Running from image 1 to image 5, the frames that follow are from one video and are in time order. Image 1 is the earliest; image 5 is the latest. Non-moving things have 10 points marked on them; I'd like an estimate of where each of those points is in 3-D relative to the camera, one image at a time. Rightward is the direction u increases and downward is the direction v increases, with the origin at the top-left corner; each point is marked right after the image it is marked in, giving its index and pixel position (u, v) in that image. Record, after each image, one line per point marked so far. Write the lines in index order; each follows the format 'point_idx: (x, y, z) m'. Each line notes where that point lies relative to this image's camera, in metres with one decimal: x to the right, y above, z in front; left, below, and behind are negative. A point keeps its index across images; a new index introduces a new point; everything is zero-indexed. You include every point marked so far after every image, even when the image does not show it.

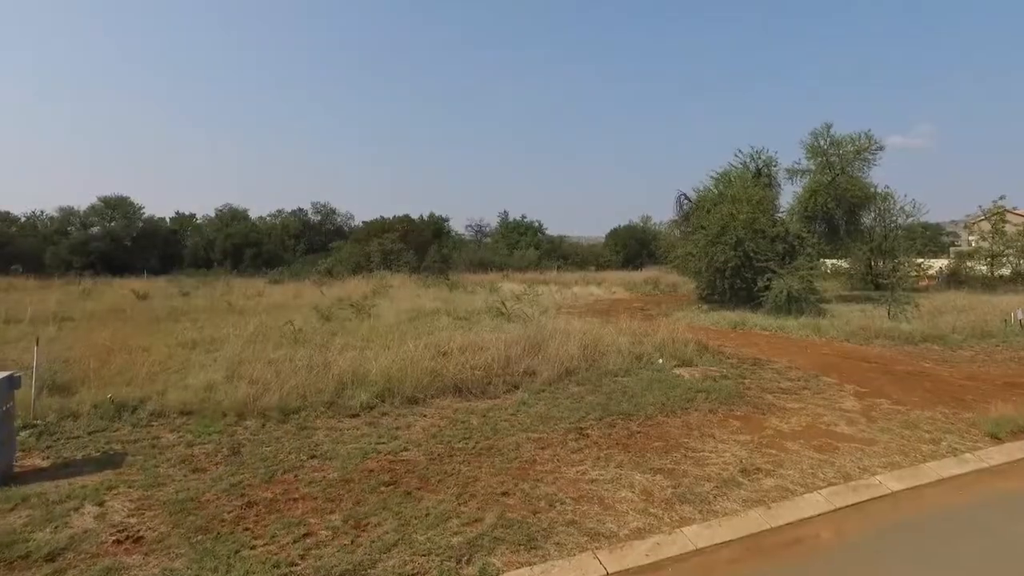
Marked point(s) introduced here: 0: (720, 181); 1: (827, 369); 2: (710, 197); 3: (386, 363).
0: (+5.7, +2.9, +18.1) m
1: (+4.1, -1.0, +8.6) m
2: (+5.3, +2.4, +17.7) m
3: (-1.5, -0.9, +7.9) m
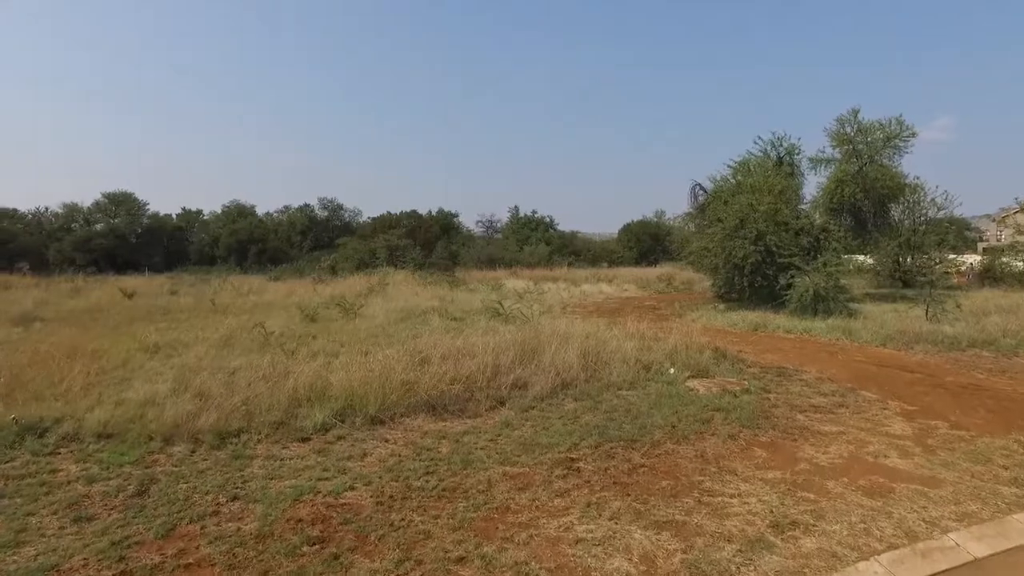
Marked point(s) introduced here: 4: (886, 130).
0: (+5.7, +3.0, +16.9) m
1: (+3.9, -1.0, +7.4) m
2: (+5.3, +2.5, +16.5) m
3: (-1.6, -0.9, +6.8) m
4: (+11.1, +4.7, +19.9) m
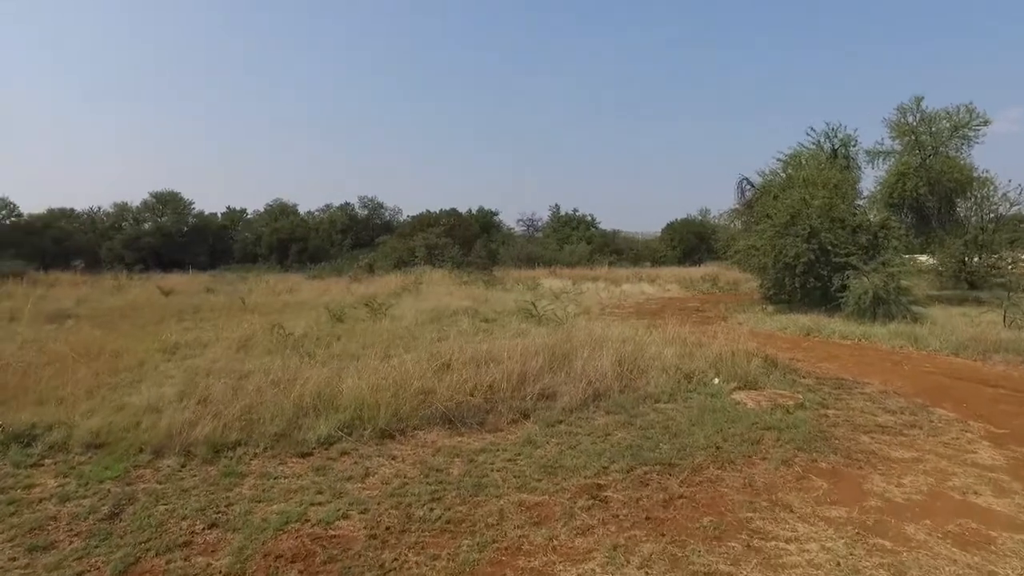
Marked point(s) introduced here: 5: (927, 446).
0: (+6.6, +3.0, +15.9) m
1: (+4.2, -1.1, +6.6) m
2: (+6.2, +2.5, +15.5) m
3: (-1.4, -0.9, +6.3) m
4: (+12.2, +4.7, +18.5) m
5: (+3.1, -1.2, +5.0) m
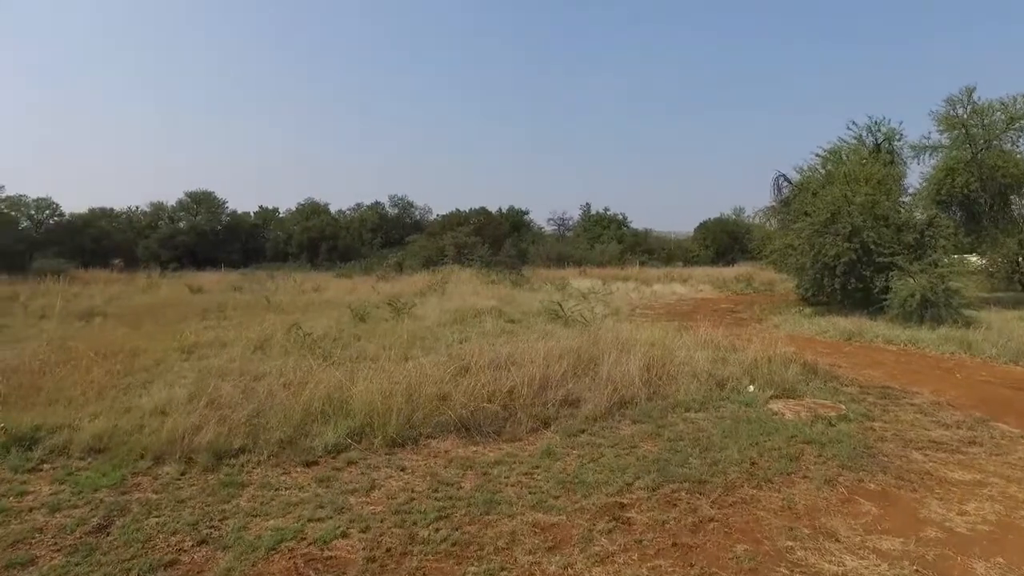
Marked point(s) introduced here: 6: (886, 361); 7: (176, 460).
0: (+7.2, +2.9, +15.2) m
1: (+4.4, -1.1, +6.0) m
2: (+6.8, +2.4, +14.8) m
3: (-1.2, -0.9, +6.0) m
4: (+12.9, +4.6, +17.6) m
5: (+3.3, -1.2, +4.6) m
6: (+4.6, -0.9, +8.1) m
7: (-2.5, -1.3, +4.9) m
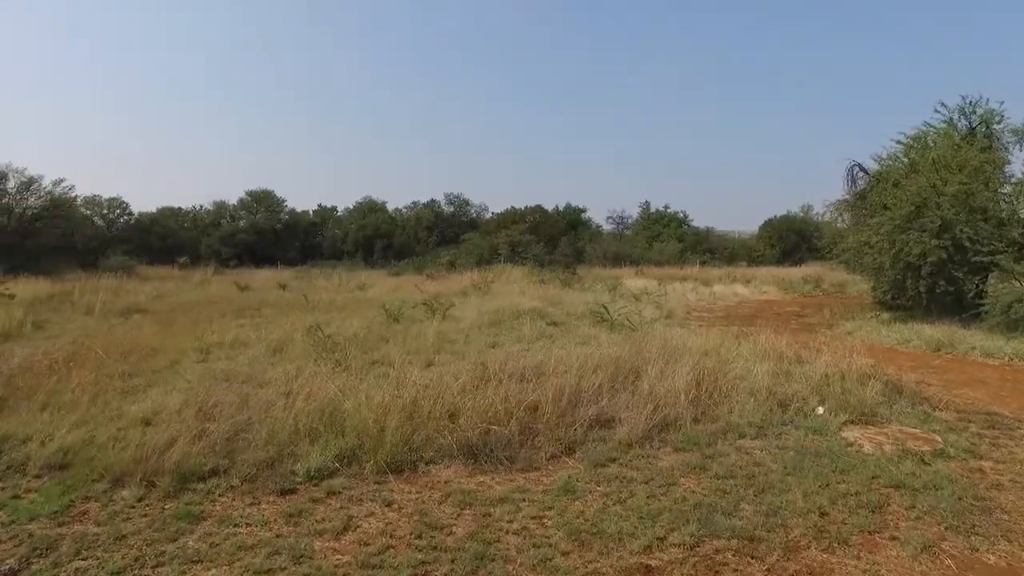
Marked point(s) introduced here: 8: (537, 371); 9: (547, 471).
0: (+8.2, +2.9, +13.7) m
1: (+4.5, -1.1, +4.8) m
2: (+7.7, +2.4, +13.4) m
3: (-1.1, -0.9, +5.3) m
4: (+14.1, +4.5, +15.5) m
5: (+3.3, -1.3, +3.4) m
6: (+4.9, -0.9, +6.9) m
7: (-2.4, -1.3, +4.3) m
8: (+0.3, -0.8, +6.8) m
9: (+0.2, -1.2, +4.5) m
